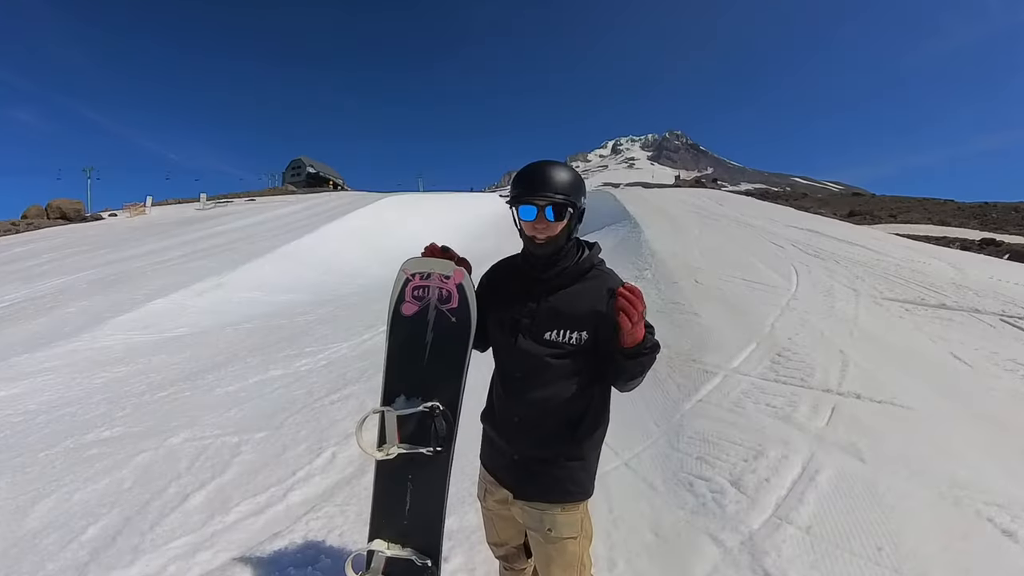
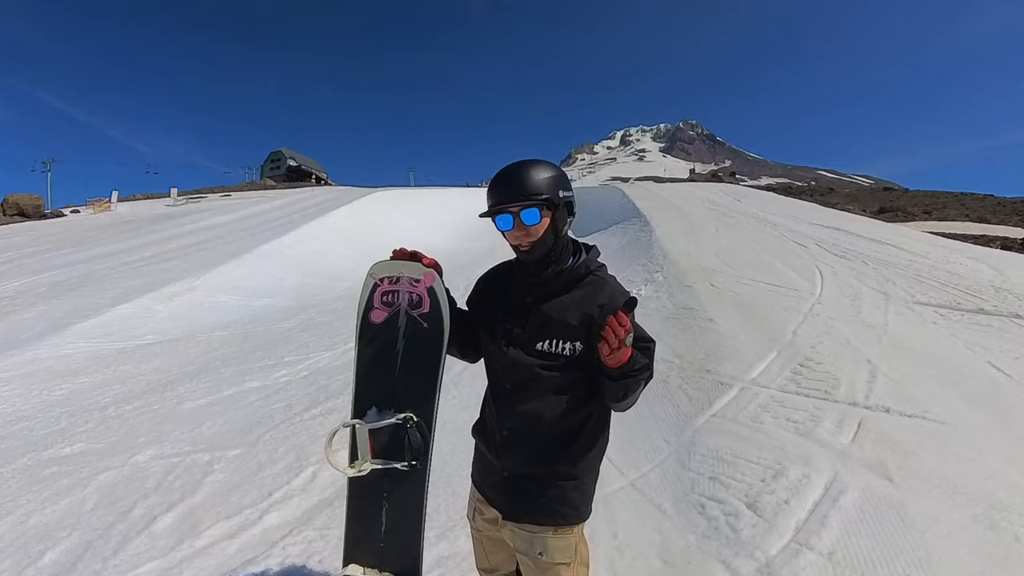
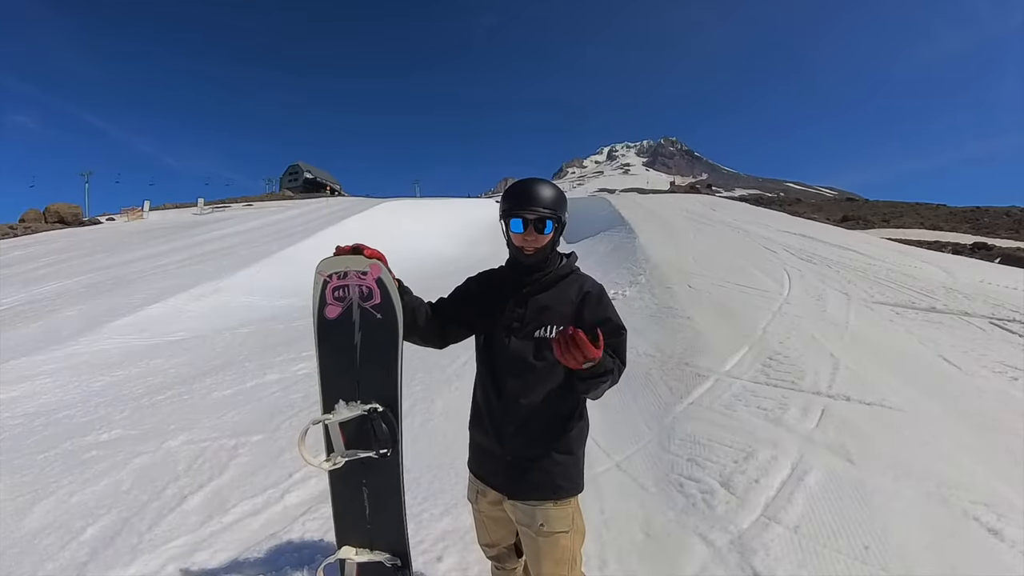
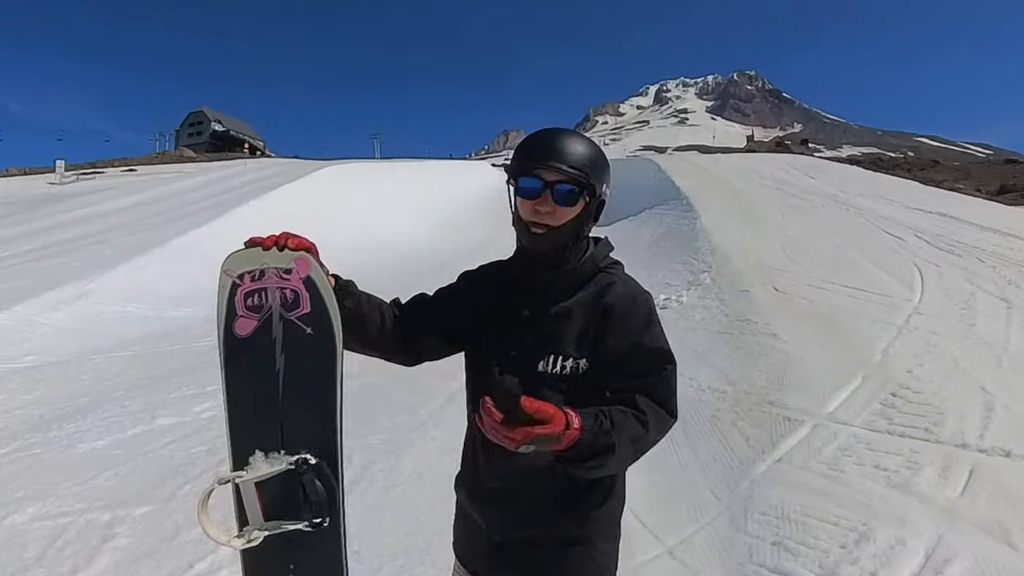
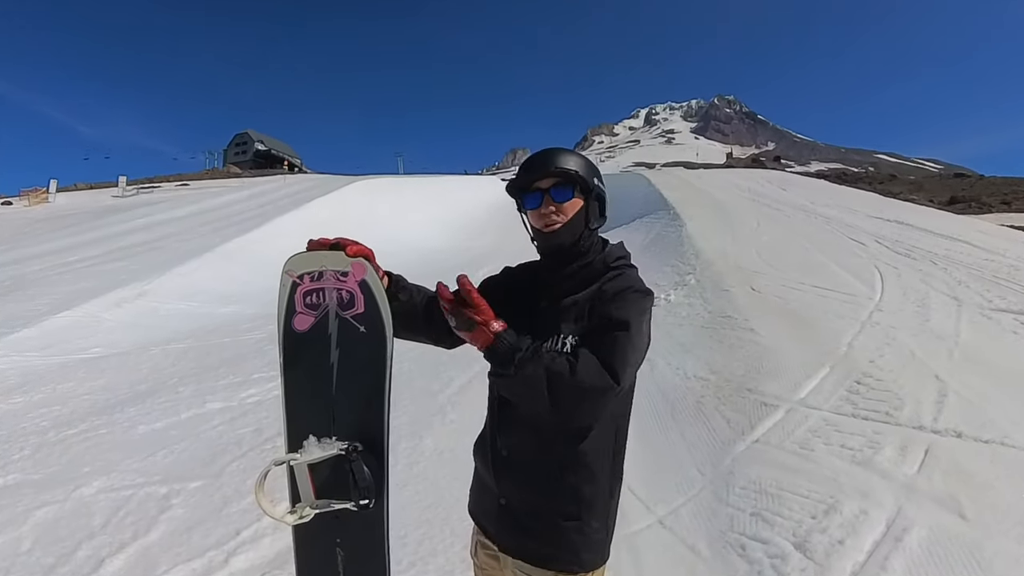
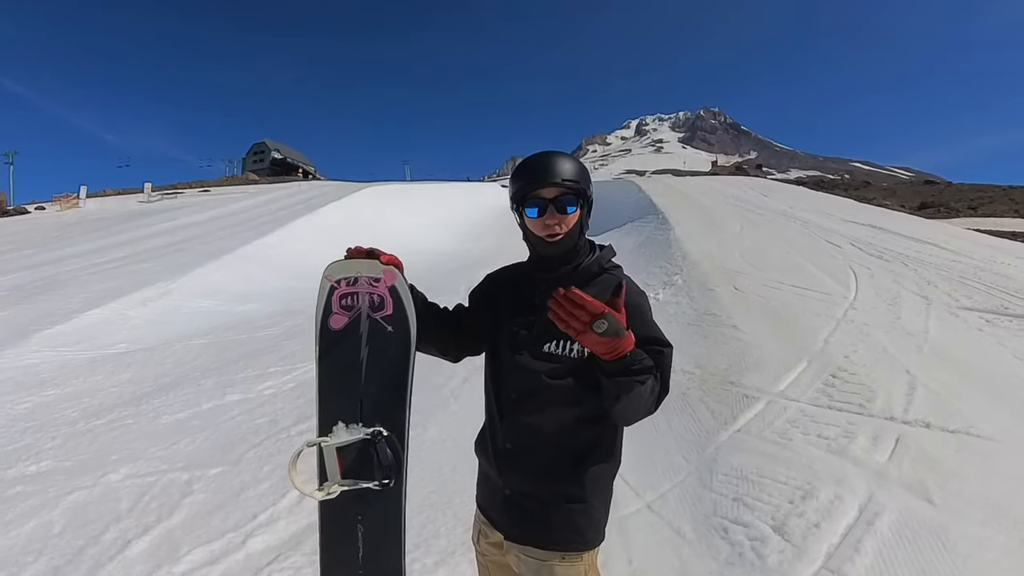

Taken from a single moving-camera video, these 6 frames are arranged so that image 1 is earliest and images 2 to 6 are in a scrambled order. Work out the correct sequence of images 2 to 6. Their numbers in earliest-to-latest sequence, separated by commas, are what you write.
2, 6, 5, 4, 3
